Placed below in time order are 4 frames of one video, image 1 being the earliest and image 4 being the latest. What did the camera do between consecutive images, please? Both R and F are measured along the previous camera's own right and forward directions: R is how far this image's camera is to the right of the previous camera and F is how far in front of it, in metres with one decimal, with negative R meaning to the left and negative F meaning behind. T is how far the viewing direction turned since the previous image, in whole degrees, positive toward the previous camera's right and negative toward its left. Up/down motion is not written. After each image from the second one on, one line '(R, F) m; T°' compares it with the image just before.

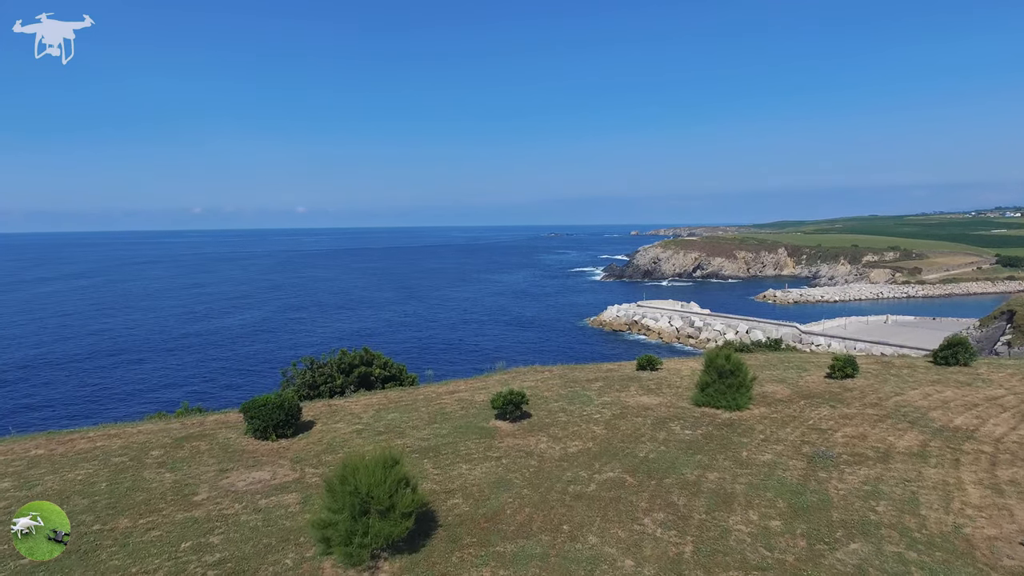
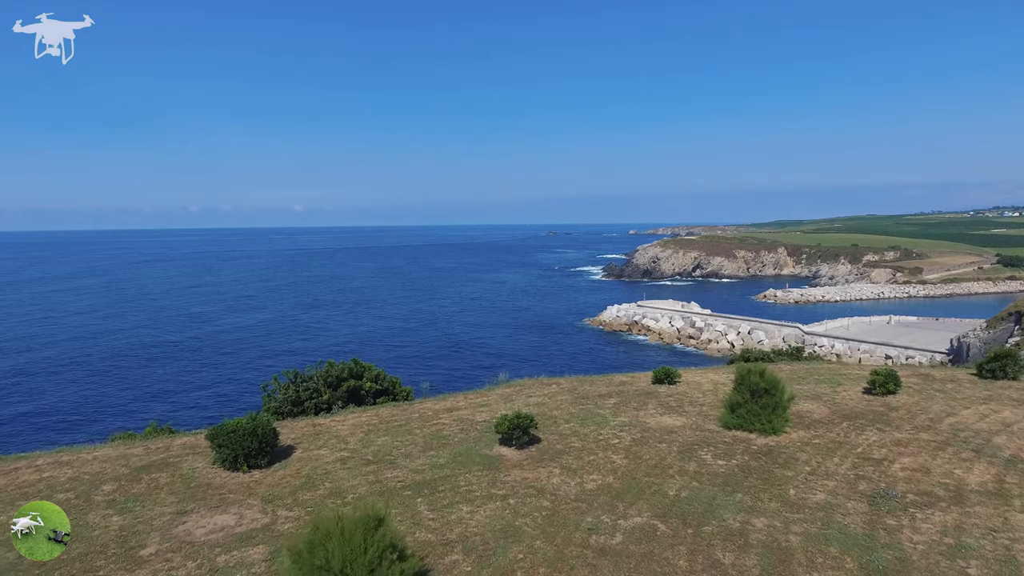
(-0.2, +1.8) m; 0°
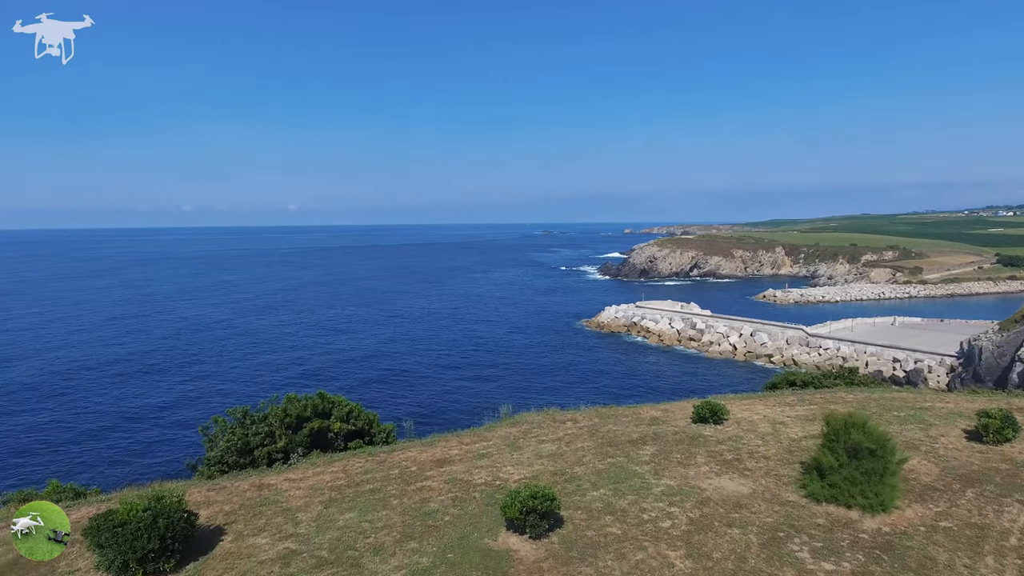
(-0.3, +3.6) m; +1°
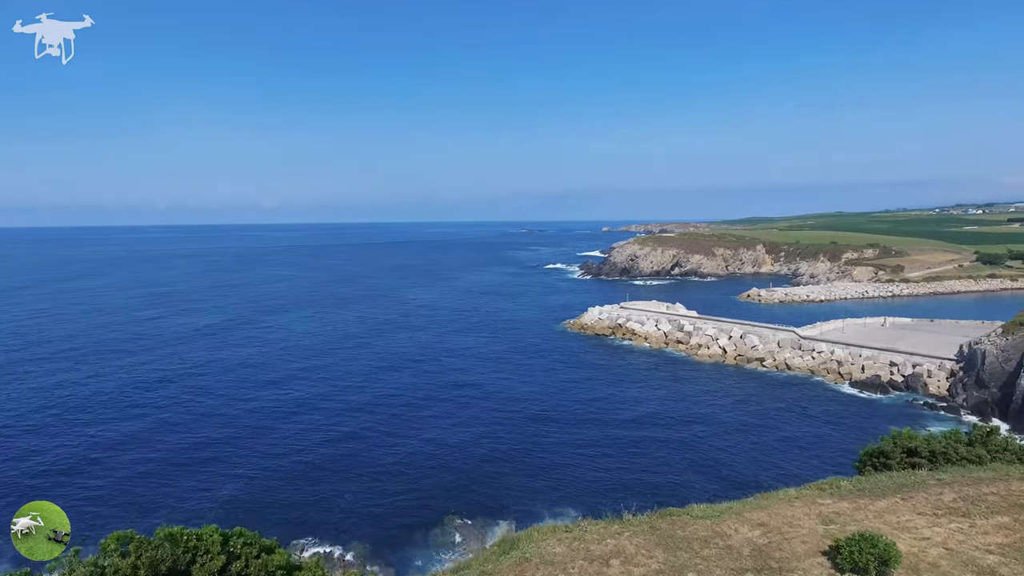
(-0.4, +6.5) m; +2°
